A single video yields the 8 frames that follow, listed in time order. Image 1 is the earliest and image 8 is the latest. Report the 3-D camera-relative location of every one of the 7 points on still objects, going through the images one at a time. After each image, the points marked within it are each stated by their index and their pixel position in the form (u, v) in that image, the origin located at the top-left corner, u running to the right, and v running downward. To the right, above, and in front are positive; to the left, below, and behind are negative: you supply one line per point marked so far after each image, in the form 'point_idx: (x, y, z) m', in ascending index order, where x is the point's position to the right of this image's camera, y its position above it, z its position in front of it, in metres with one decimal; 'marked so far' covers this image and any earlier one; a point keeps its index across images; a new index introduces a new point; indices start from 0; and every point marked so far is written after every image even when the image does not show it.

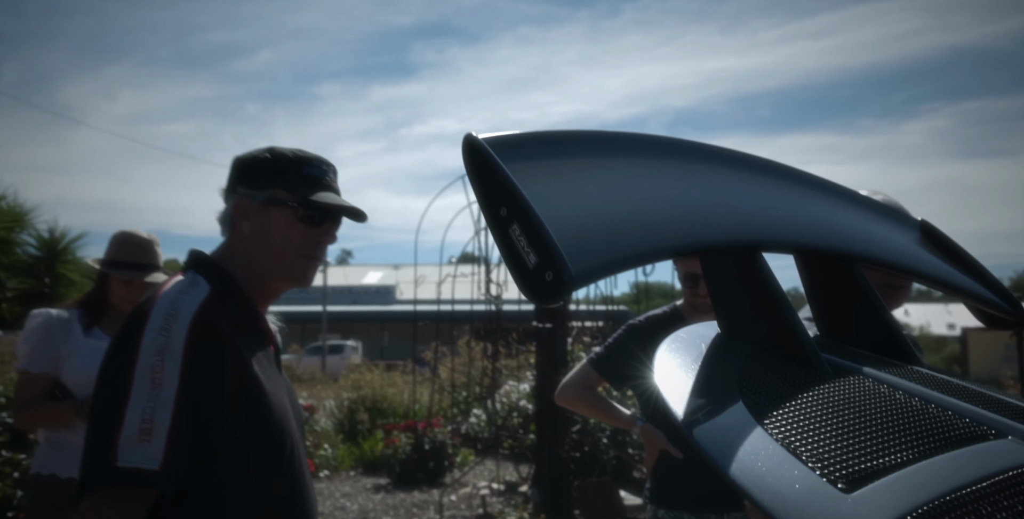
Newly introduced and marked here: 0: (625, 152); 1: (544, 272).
0: (+0.2, +0.2, +1.1) m
1: (0.0, 0.0, +0.9) m
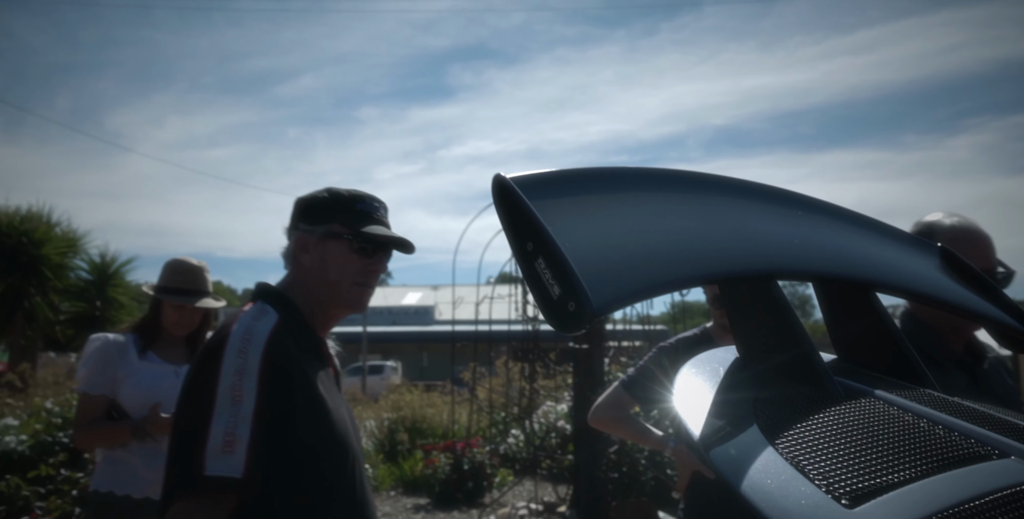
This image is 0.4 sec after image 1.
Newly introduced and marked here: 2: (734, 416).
0: (+0.2, +0.1, +1.2) m
1: (+0.1, -0.1, +0.9) m
2: (+0.3, -0.2, +1.0) m
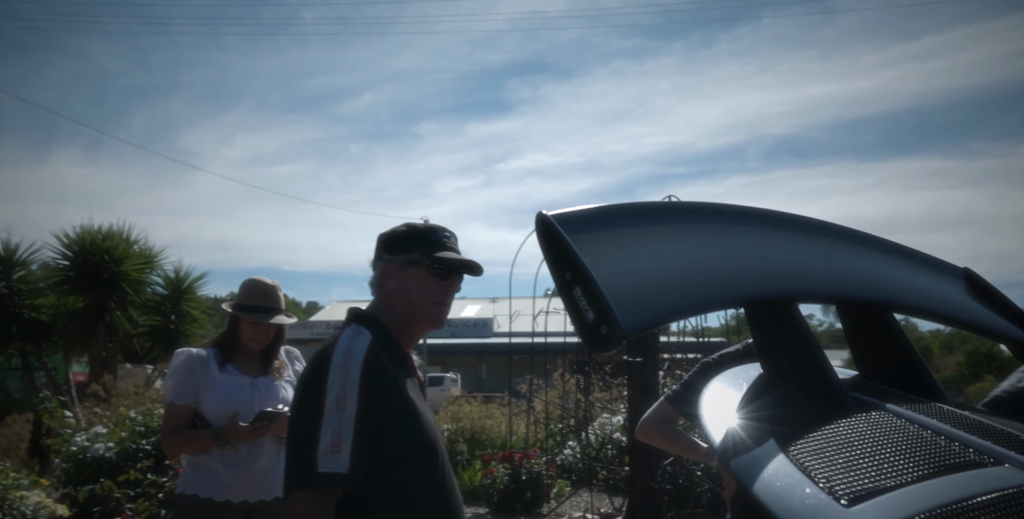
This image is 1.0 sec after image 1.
0: (+0.3, +0.1, +1.3) m
1: (+0.1, -0.1, +1.1) m
2: (+0.4, -0.2, +1.1) m
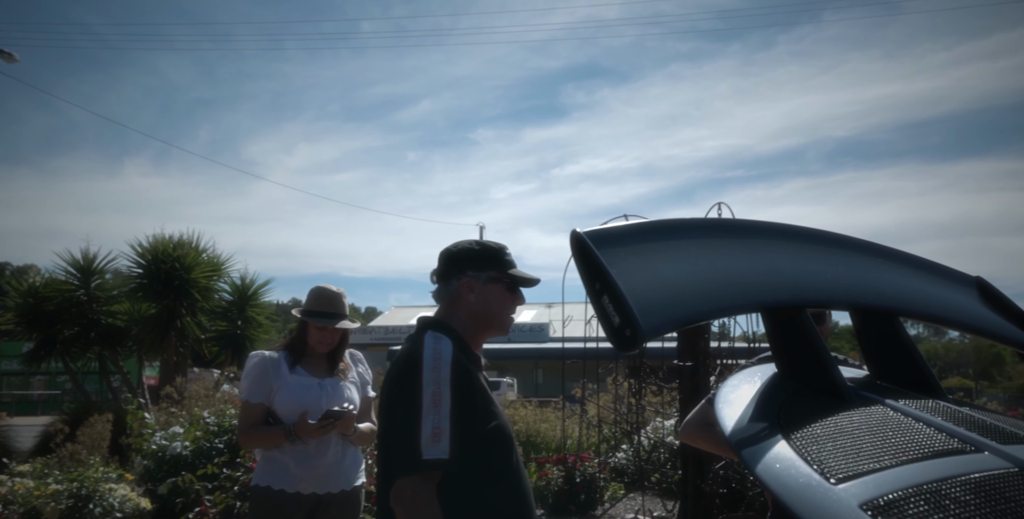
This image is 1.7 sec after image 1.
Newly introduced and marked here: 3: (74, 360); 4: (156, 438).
0: (+0.4, +0.1, +1.5) m
1: (+0.2, -0.1, +1.2) m
2: (+0.4, -0.3, +1.2) m
3: (-7.6, -1.7, +12.7) m
4: (-2.7, -1.4, +5.6) m
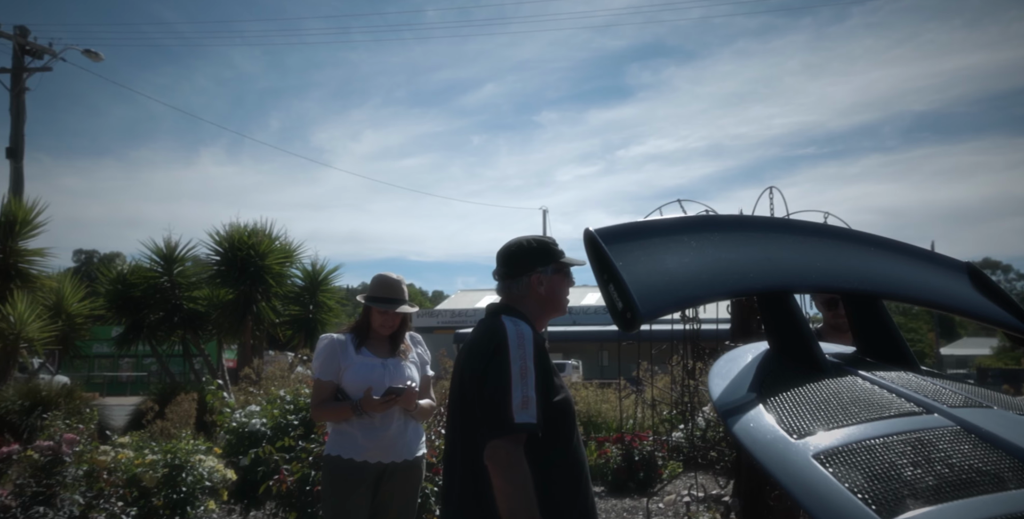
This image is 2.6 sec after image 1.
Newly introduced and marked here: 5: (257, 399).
0: (+0.4, +0.1, +1.7) m
1: (+0.2, -0.1, +1.5) m
2: (+0.5, -0.3, +1.5) m
3: (-6.5, -1.5, +13.6) m
4: (-2.3, -1.3, +6.1) m
5: (-3.2, -1.8, +9.2) m
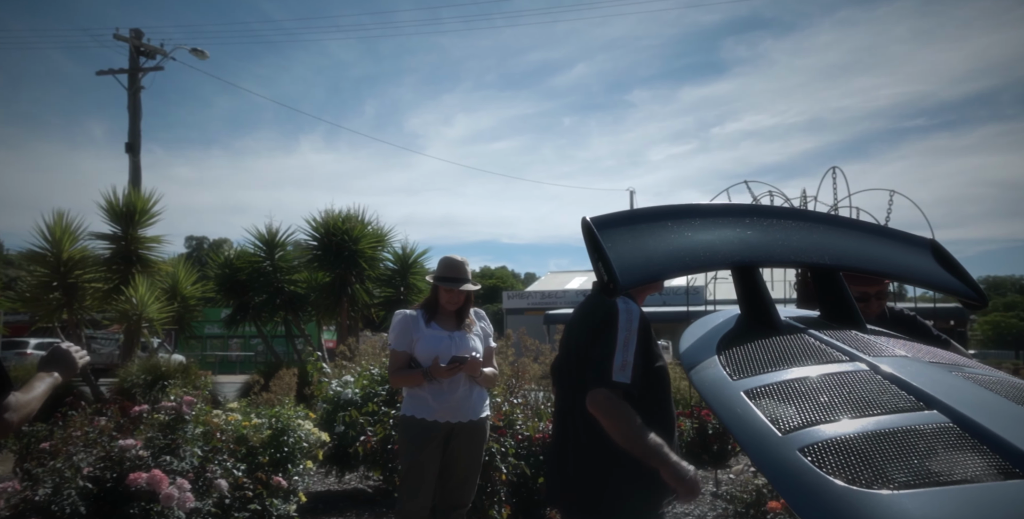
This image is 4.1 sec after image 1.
0: (+0.5, +0.1, +2.0) m
1: (+0.2, -0.1, +1.8) m
2: (+0.5, -0.2, +1.8) m
3: (-4.9, -1.3, +14.7) m
4: (-1.7, -1.2, +6.8) m
5: (-2.2, -1.5, +9.9) m
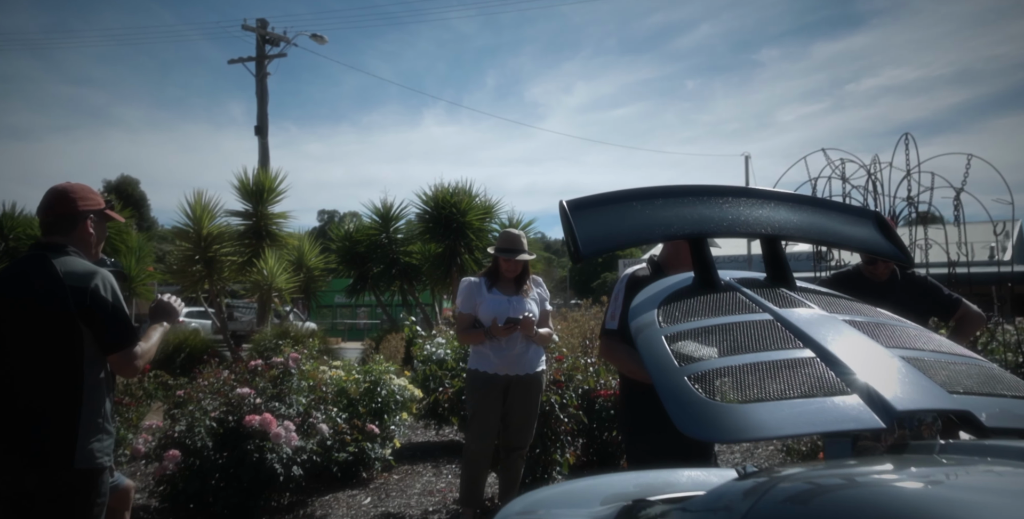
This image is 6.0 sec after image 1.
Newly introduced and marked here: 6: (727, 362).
0: (+0.4, +0.2, +2.4) m
1: (+0.2, 0.0, +2.3) m
2: (+0.4, -0.1, +2.2) m
3: (-2.9, -0.7, +15.8) m
4: (-0.9, -0.9, +7.5) m
5: (-1.0, -1.1, +10.7) m
6: (+0.5, -0.3, +1.8) m
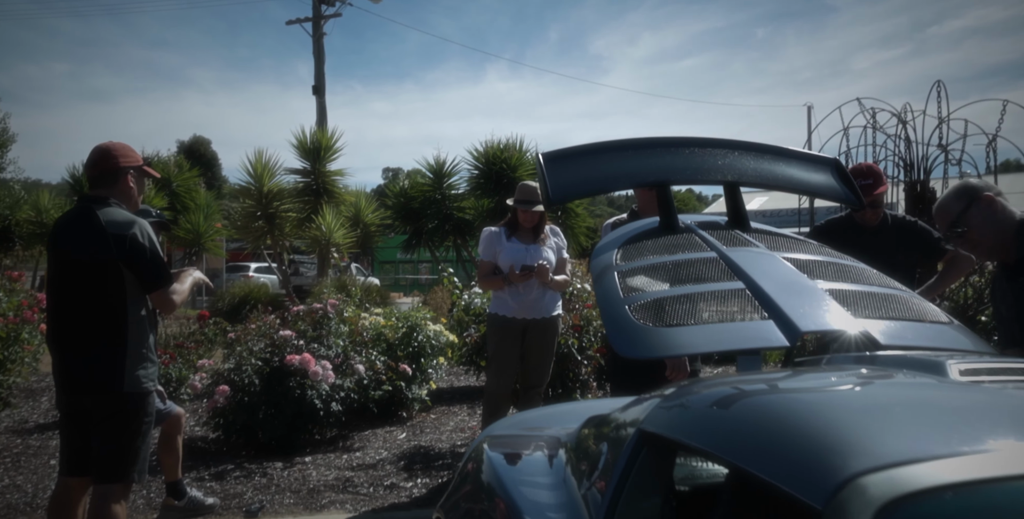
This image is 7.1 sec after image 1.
0: (+0.4, +0.4, +2.6) m
1: (+0.1, +0.2, +2.5) m
2: (+0.4, +0.1, +2.4) m
3: (-1.9, +0.3, +16.2) m
4: (-0.6, -0.4, +7.9) m
5: (-0.4, -0.4, +11.0) m
6: (+0.4, -0.1, +2.1) m
